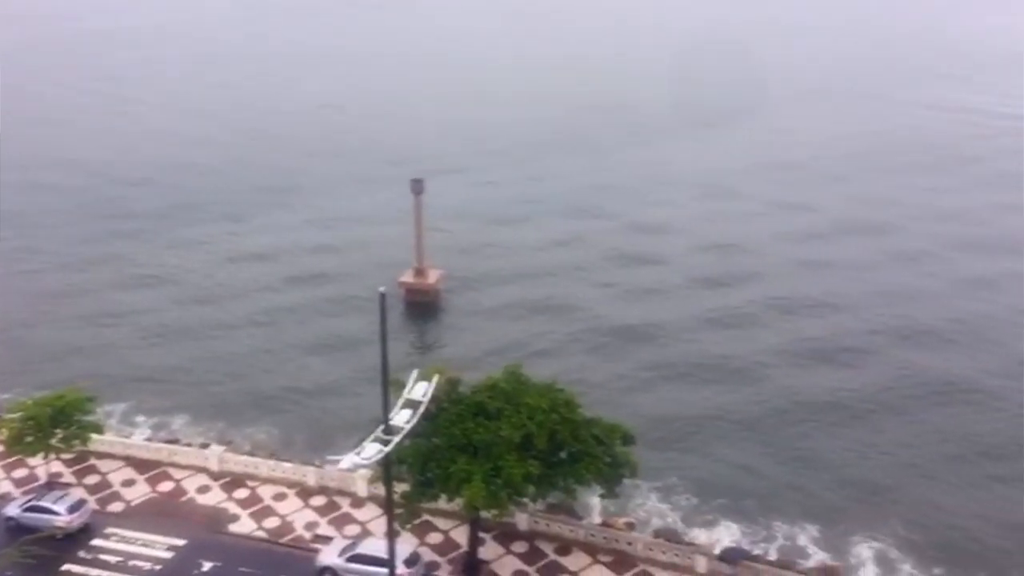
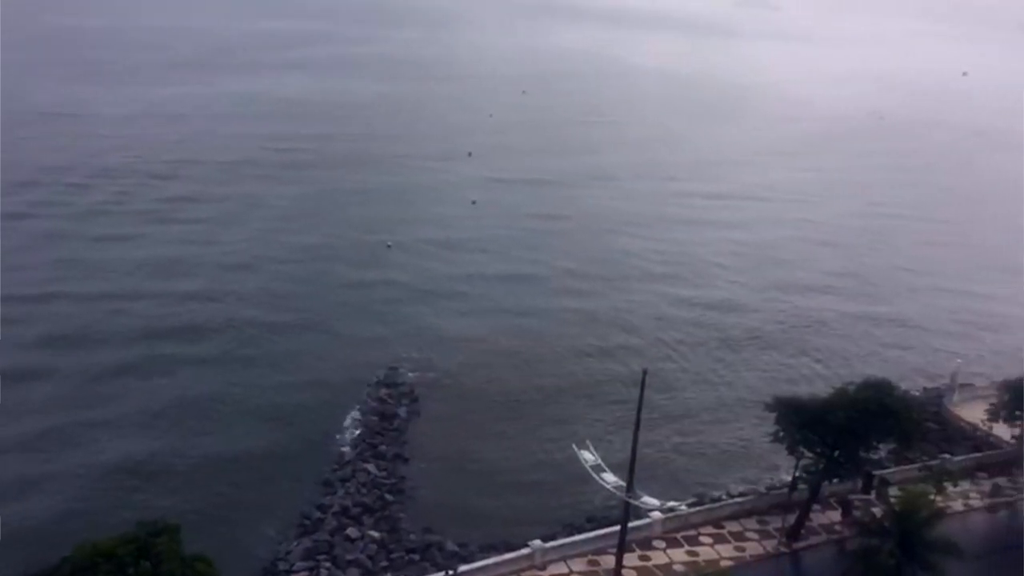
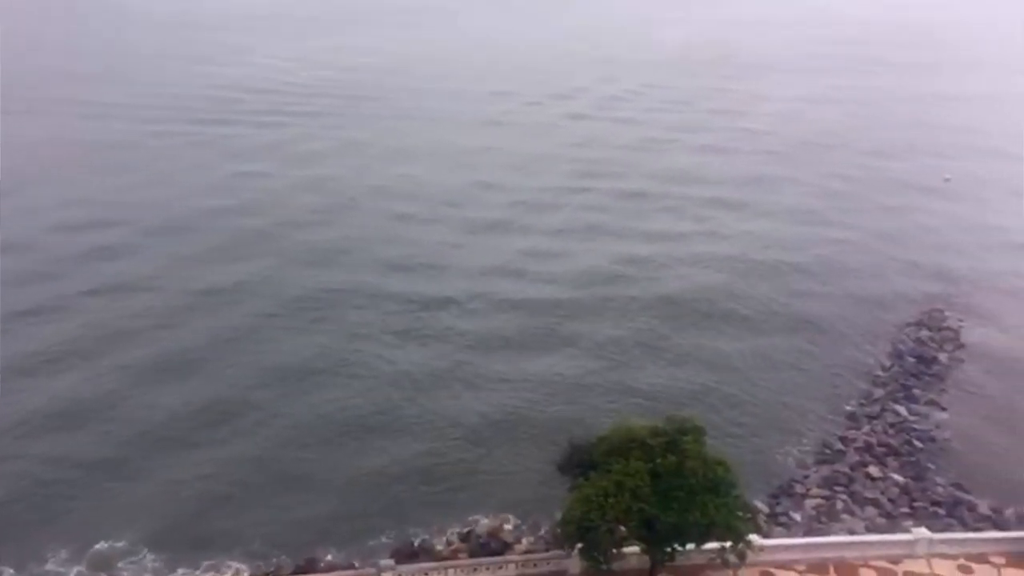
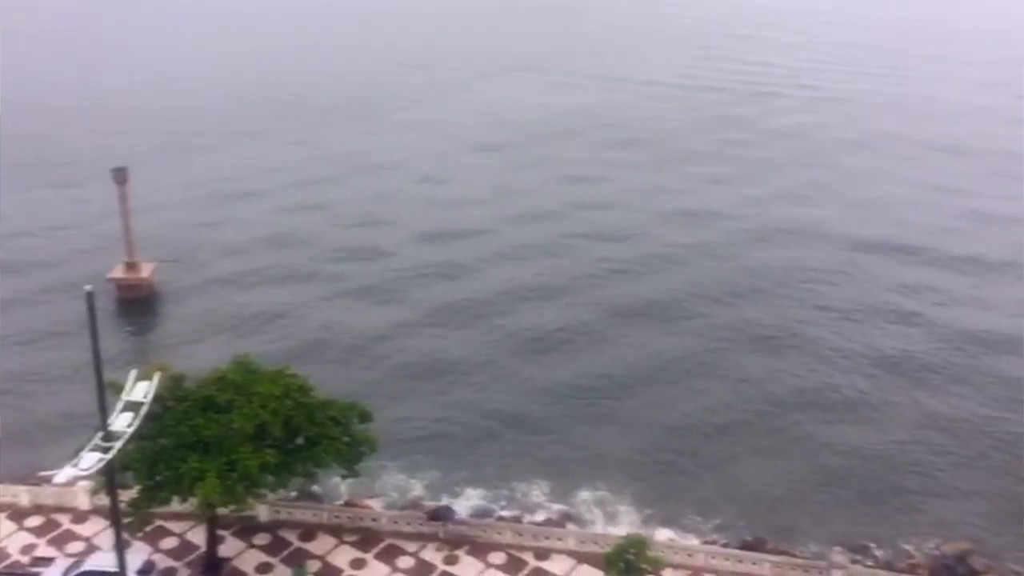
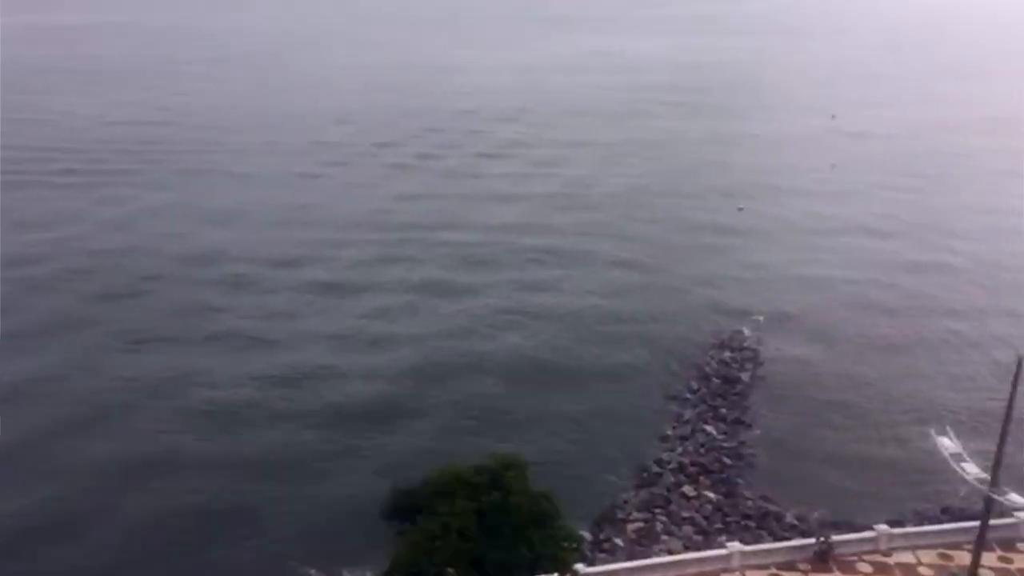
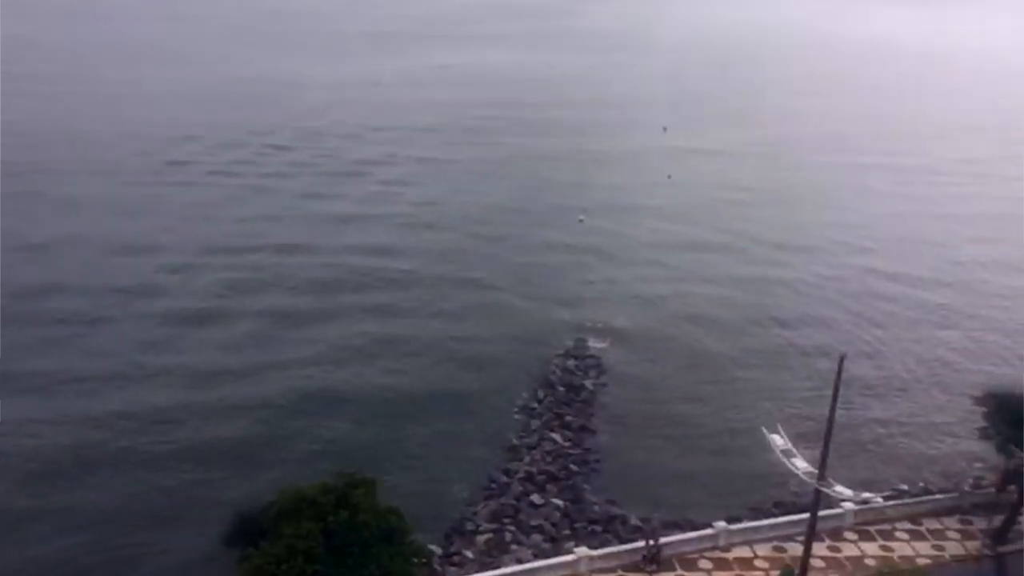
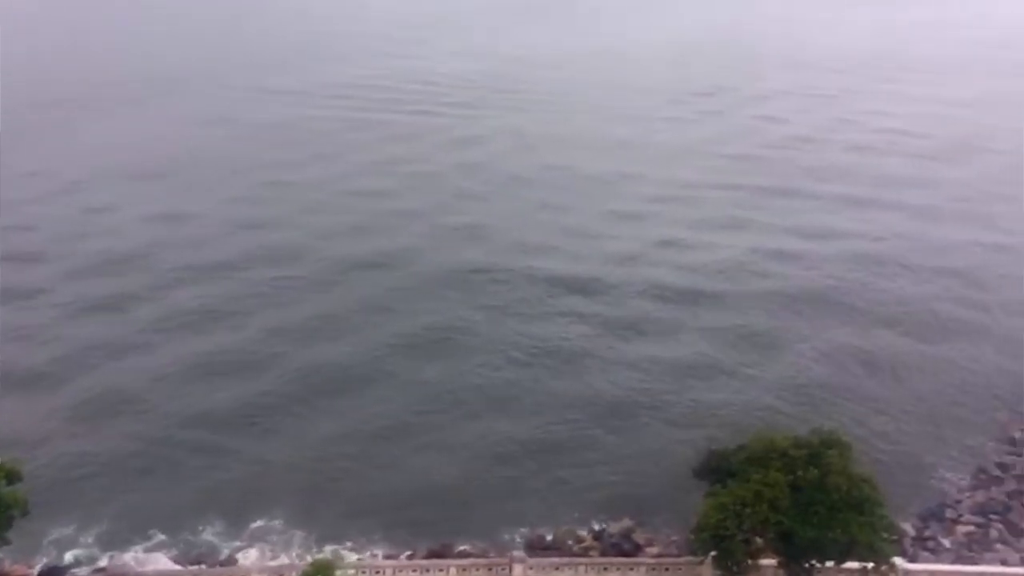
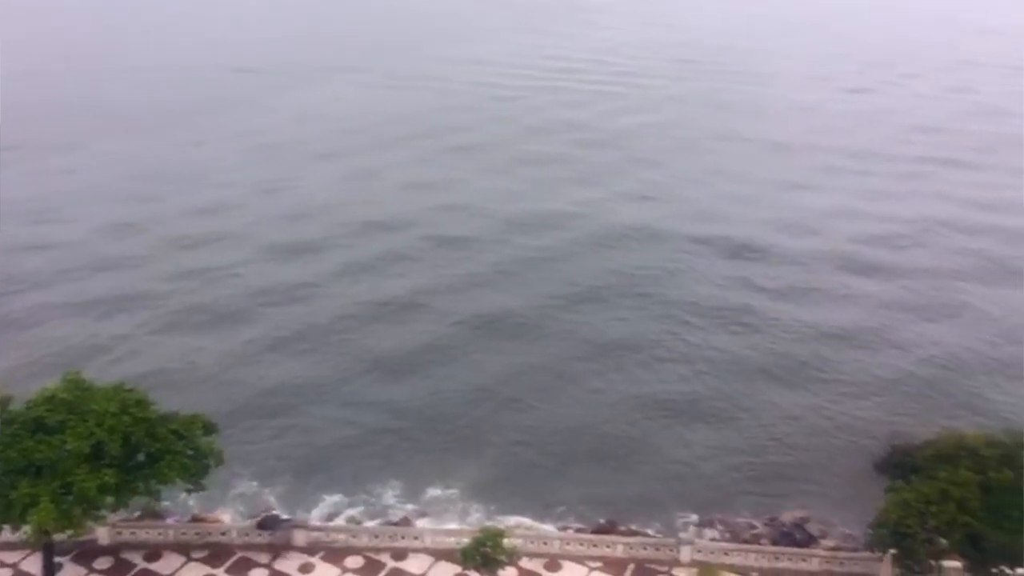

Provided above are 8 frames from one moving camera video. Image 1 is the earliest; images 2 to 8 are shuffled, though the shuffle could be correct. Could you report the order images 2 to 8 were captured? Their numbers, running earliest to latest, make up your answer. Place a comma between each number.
4, 8, 7, 3, 5, 6, 2
